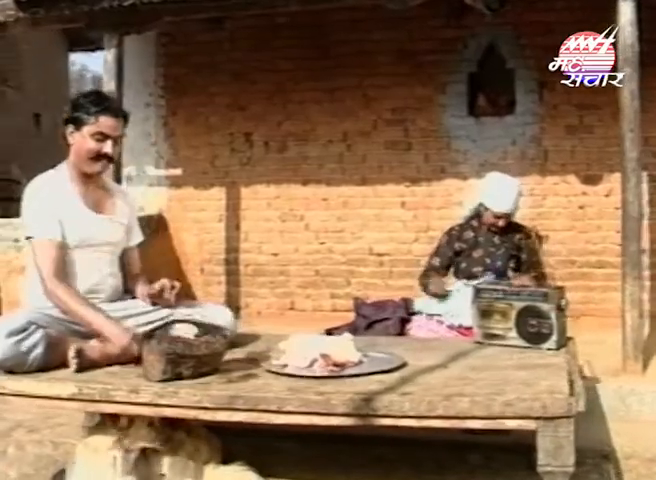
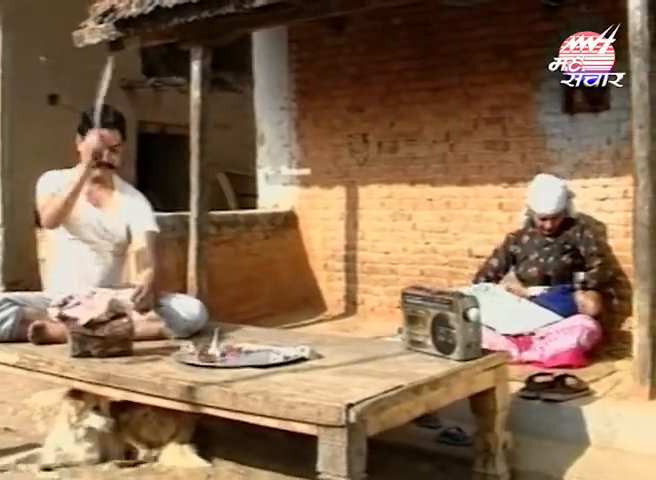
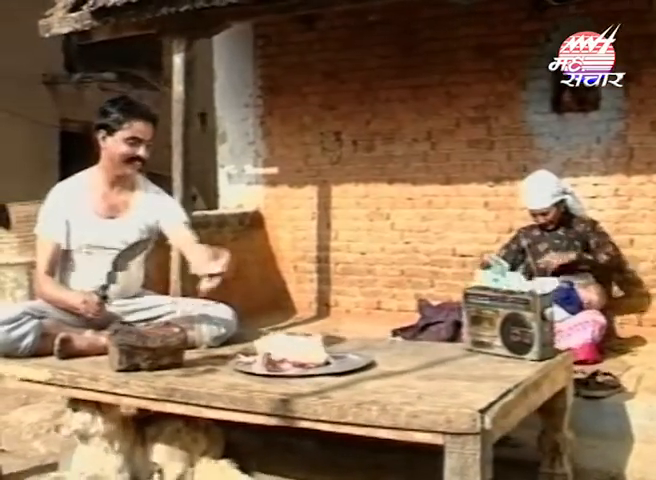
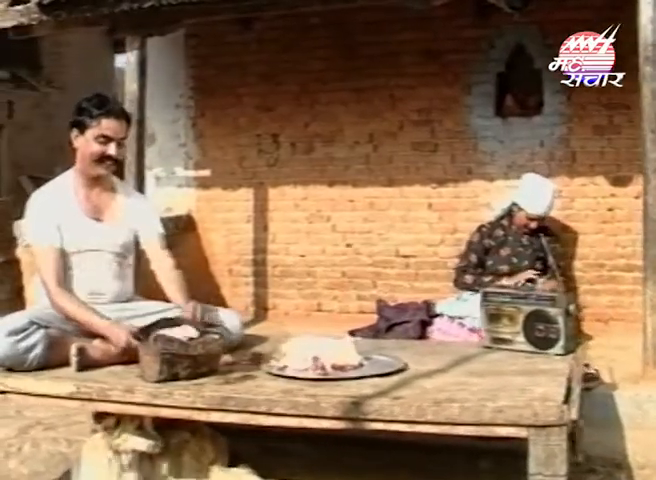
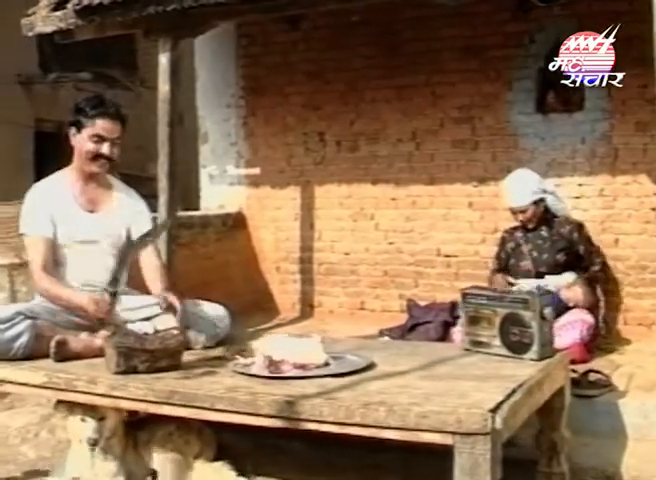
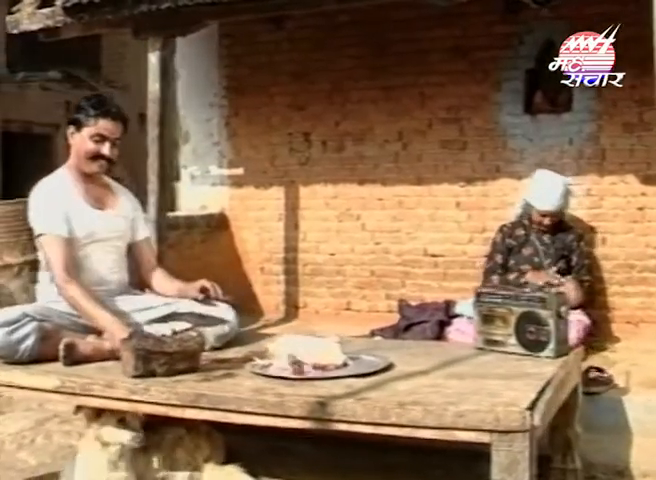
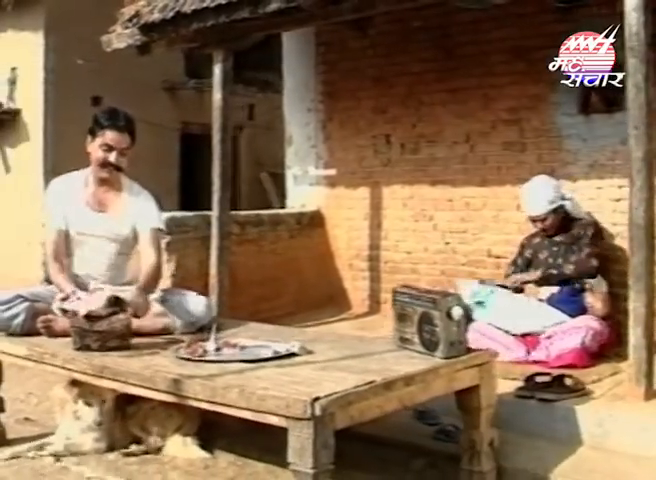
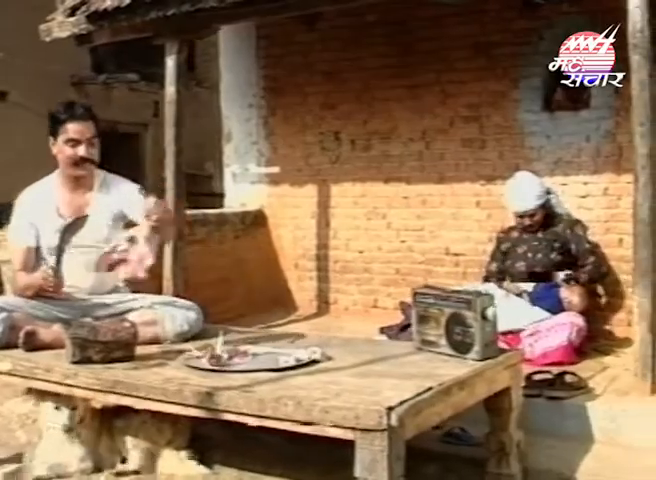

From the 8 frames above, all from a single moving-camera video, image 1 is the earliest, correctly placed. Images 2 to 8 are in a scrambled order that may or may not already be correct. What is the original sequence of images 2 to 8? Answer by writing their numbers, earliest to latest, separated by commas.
4, 6, 5, 3, 8, 2, 7
